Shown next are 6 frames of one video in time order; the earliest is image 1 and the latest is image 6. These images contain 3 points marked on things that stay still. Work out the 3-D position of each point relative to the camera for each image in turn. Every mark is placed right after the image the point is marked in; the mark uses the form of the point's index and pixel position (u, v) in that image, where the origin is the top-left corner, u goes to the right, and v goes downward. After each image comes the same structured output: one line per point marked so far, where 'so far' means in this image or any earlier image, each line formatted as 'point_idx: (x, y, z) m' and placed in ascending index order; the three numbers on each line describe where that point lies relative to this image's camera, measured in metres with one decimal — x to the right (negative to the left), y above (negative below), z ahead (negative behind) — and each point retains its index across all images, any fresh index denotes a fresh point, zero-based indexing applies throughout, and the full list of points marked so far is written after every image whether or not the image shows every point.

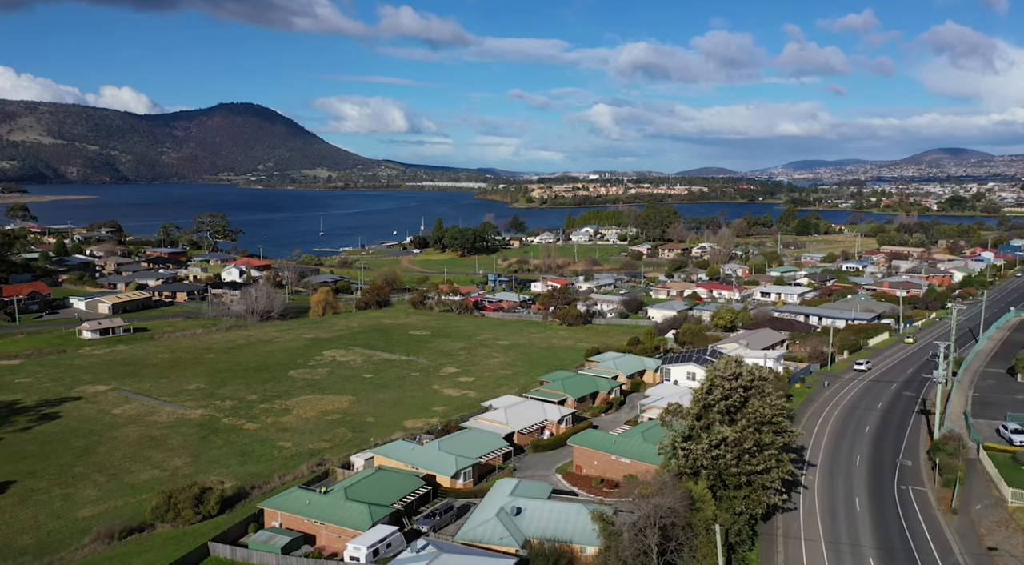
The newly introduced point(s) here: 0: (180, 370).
0: (-4.7, -1.2, +12.3) m
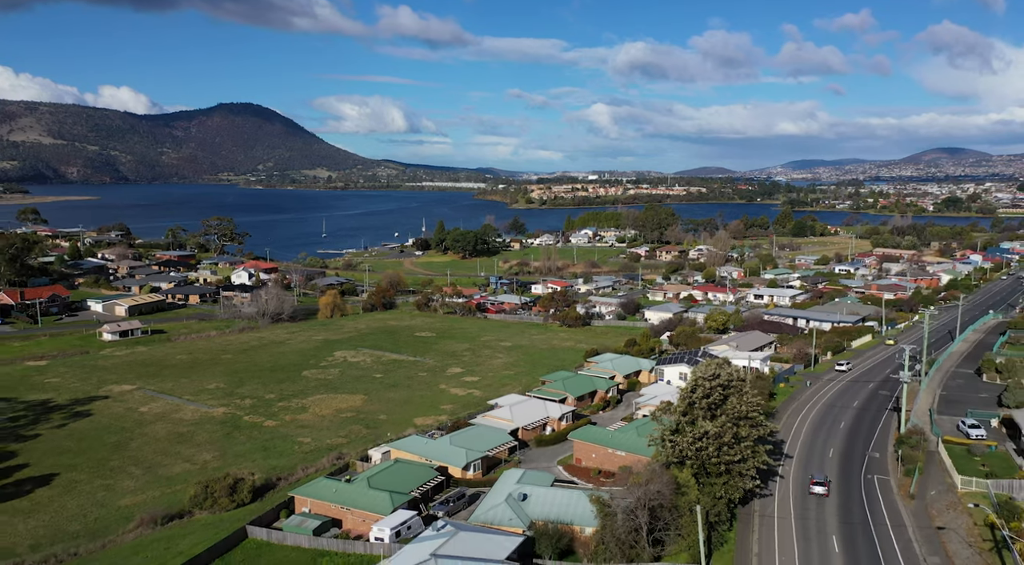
0: (-4.7, -1.3, +12.9) m
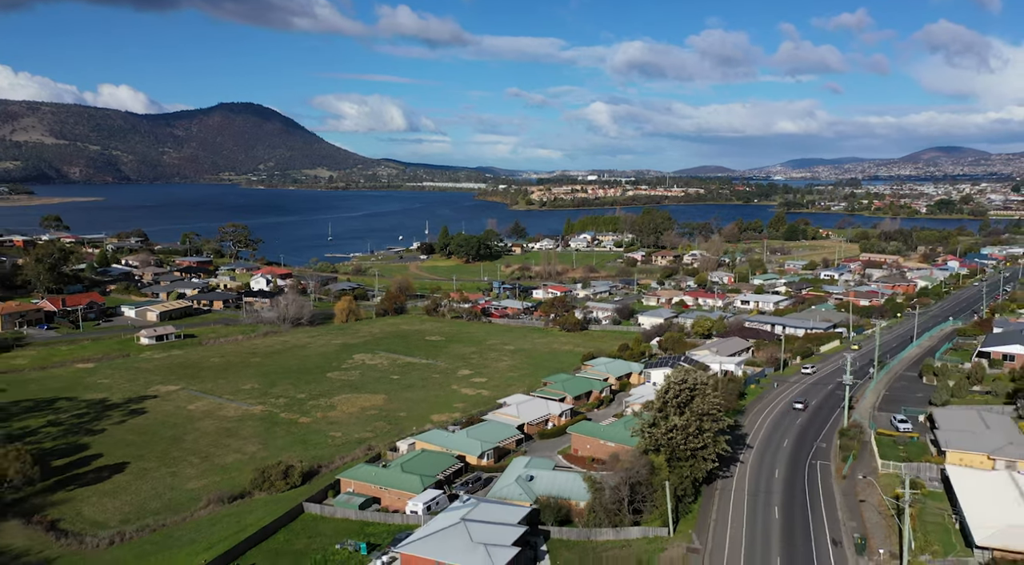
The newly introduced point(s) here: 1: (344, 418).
0: (-4.6, -1.5, +14.2) m
1: (-2.3, -1.9, +11.7) m
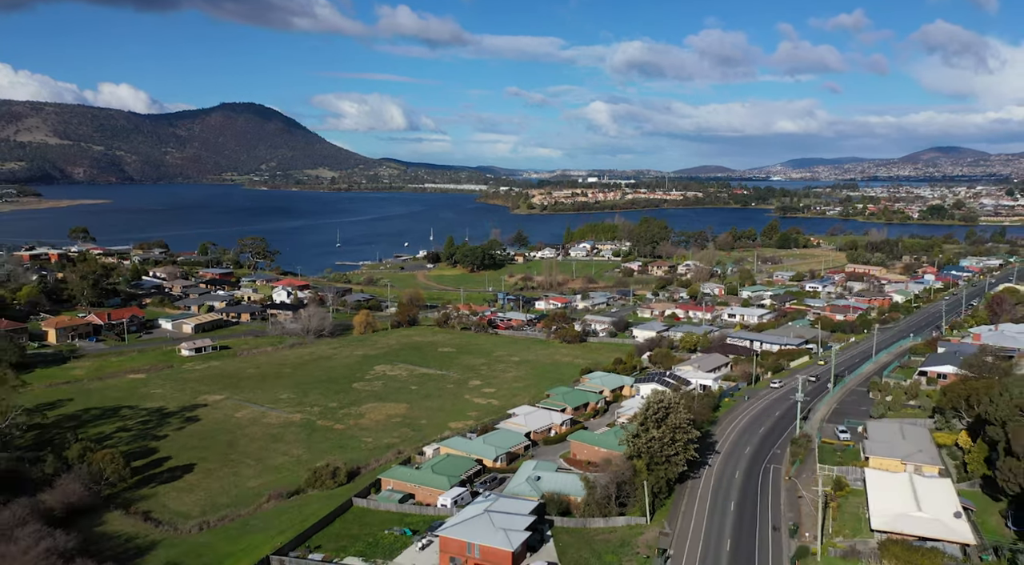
0: (-4.5, -1.9, +15.9) m
1: (-2.2, -2.2, +13.4) m
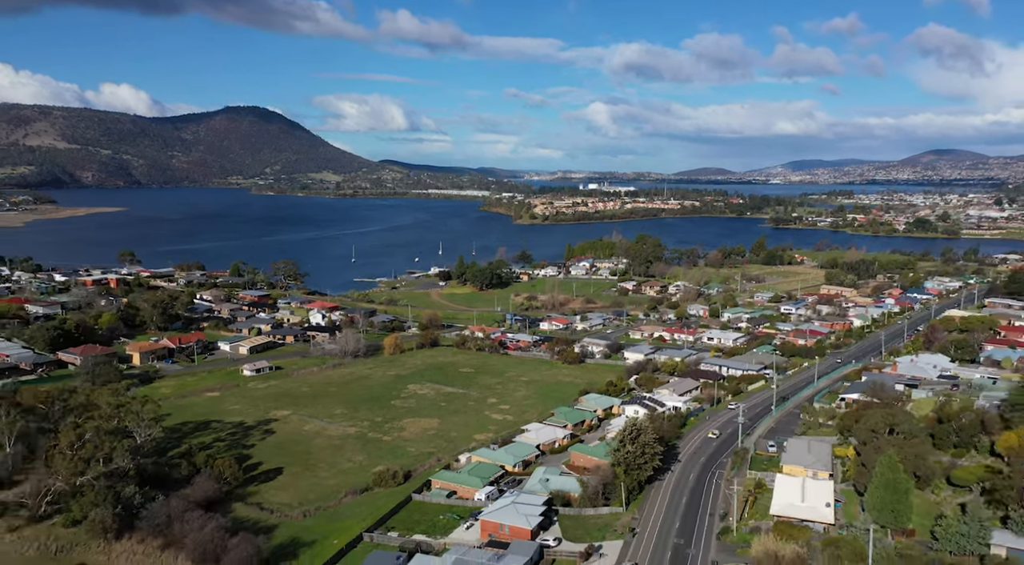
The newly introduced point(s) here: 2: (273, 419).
0: (-4.3, -2.6, +19.3) m
1: (-1.9, -3.0, +16.8) m
2: (-4.9, -2.8, +17.6) m
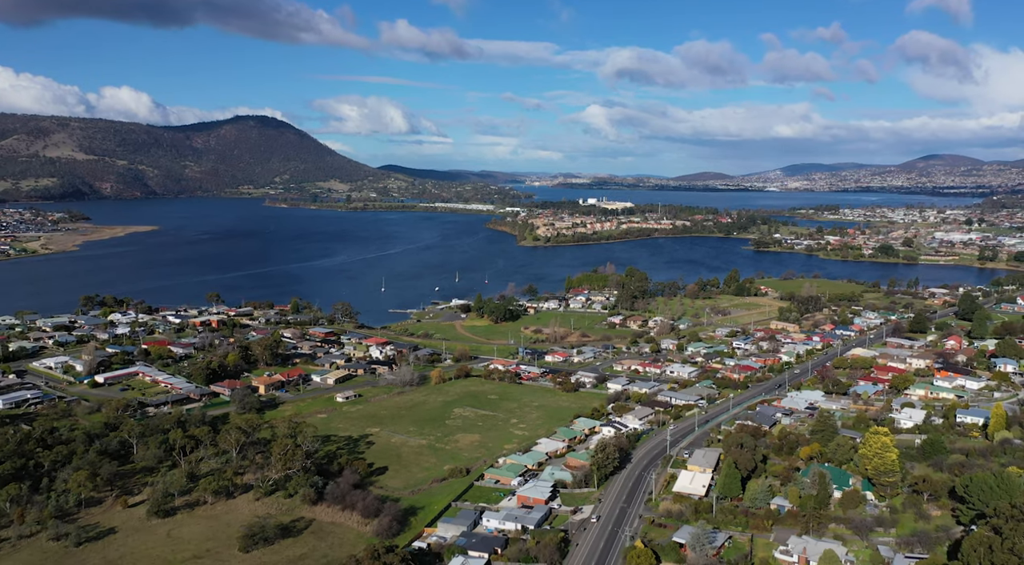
0: (-3.8, -4.5, +28.2) m
1: (-1.4, -4.9, +25.6) m
2: (-4.4, -4.7, +26.4) m
